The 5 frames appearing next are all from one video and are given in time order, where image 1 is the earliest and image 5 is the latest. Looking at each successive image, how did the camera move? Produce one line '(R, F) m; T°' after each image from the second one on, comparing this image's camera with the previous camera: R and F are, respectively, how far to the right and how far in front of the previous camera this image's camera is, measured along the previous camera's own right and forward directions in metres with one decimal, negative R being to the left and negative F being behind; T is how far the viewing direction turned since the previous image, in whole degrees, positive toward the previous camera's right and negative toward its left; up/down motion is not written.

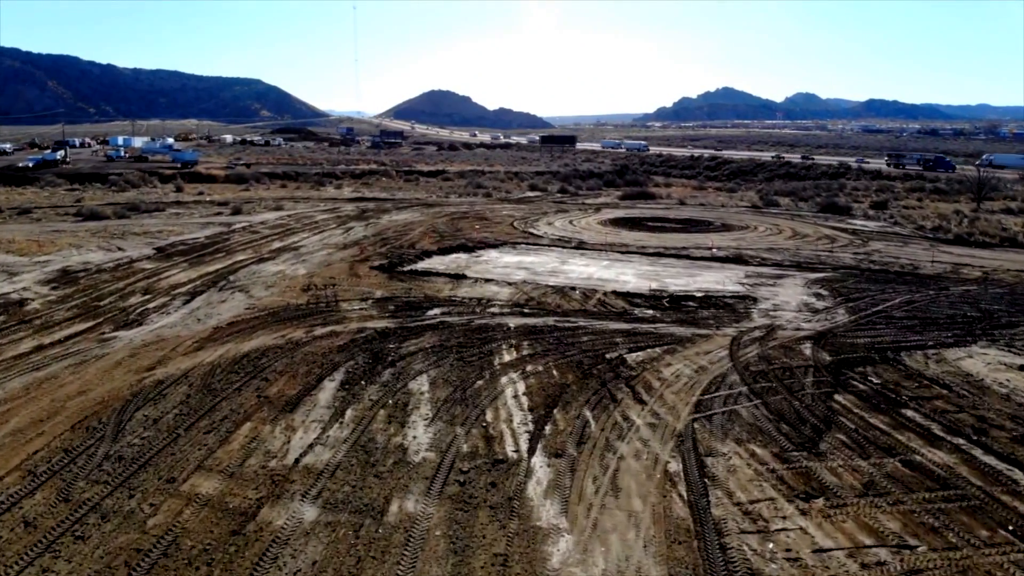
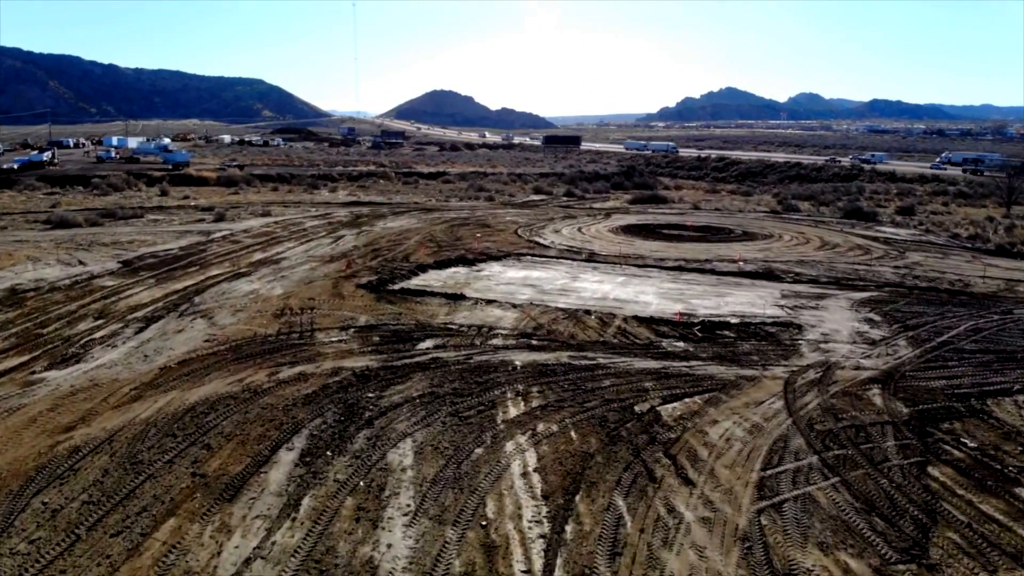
(-0.1, +3.3) m; 0°
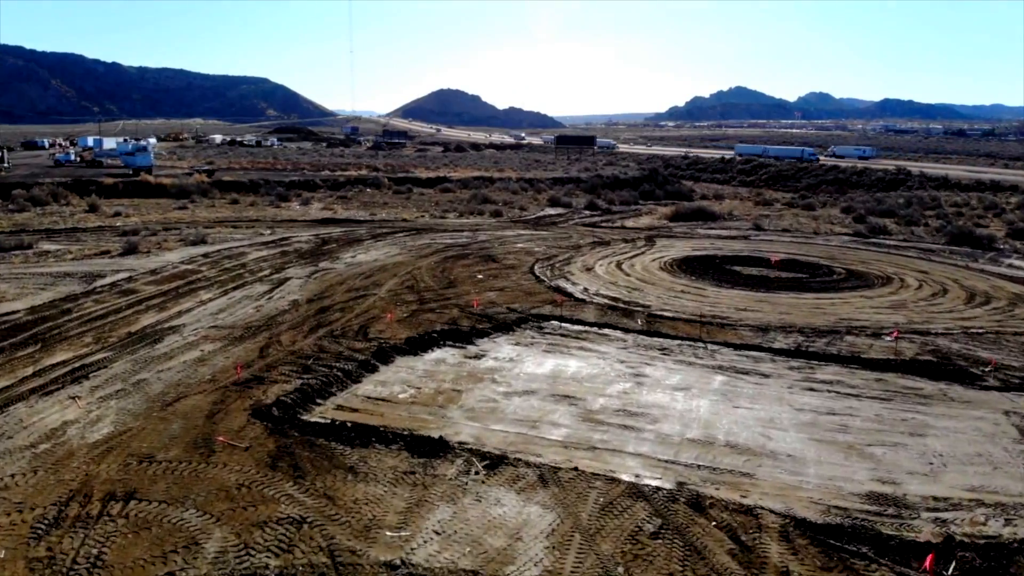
(-0.3, +11.2) m; -1°
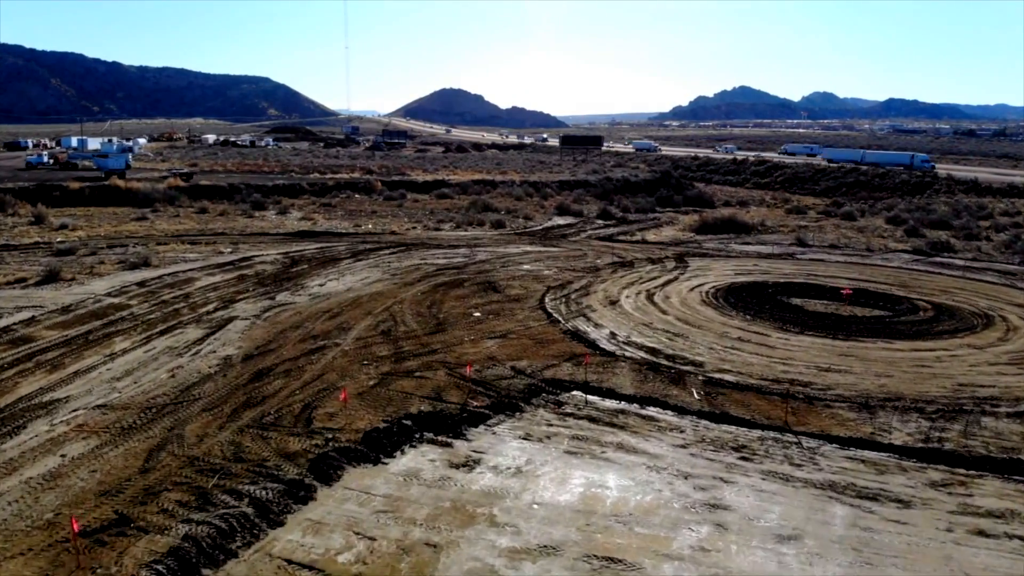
(-0.1, +5.7) m; 0°
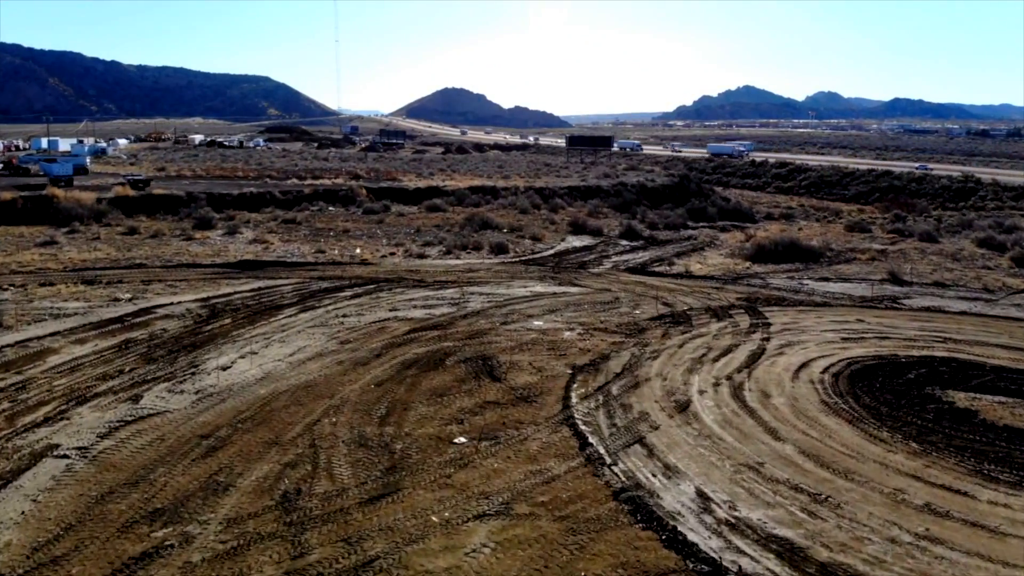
(-0.1, +8.6) m; 0°
